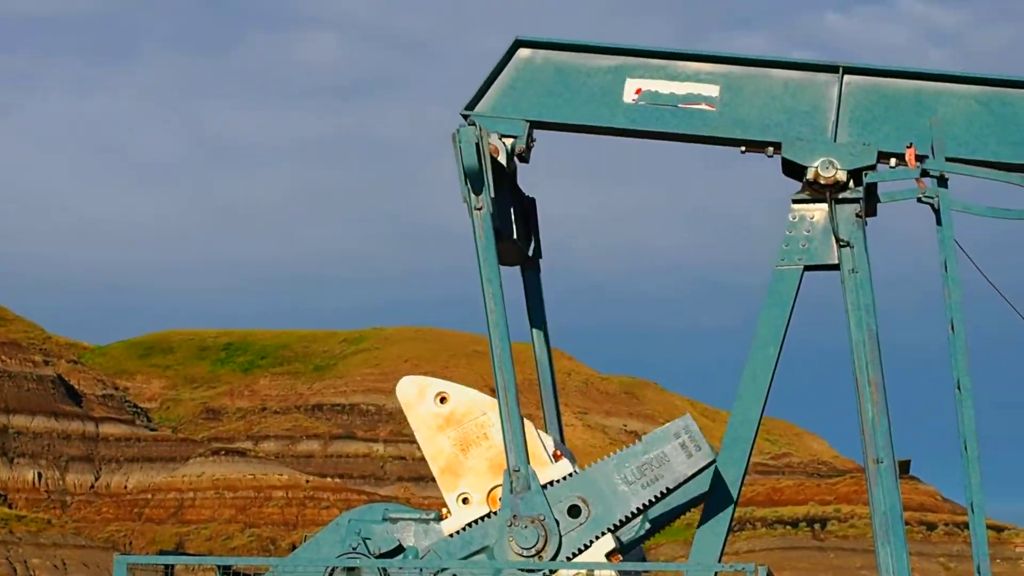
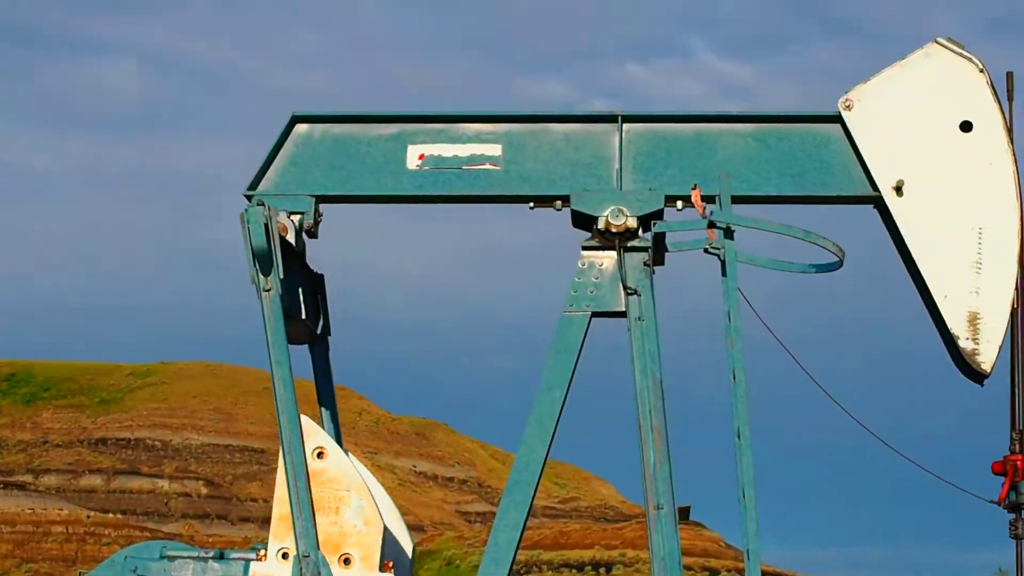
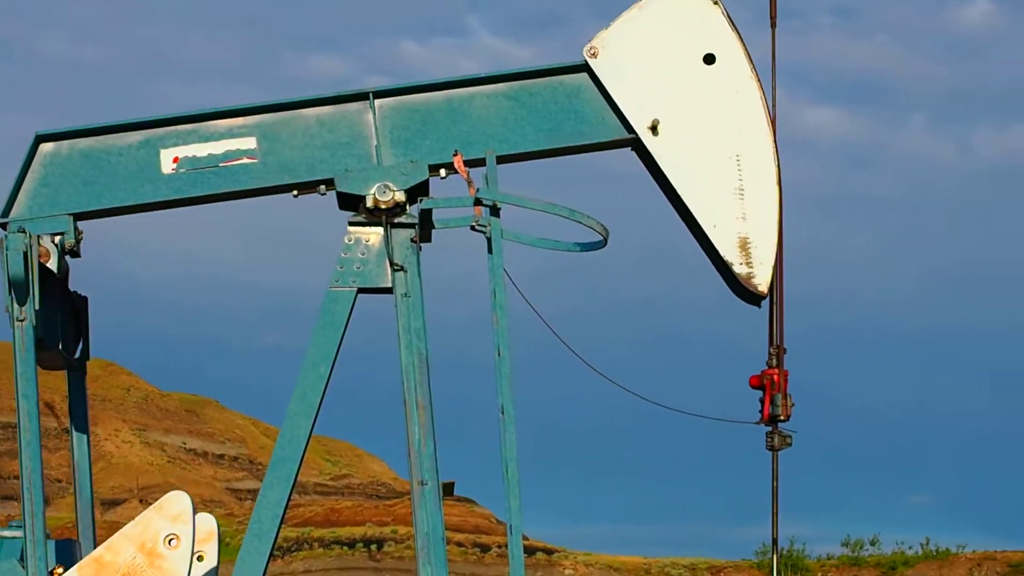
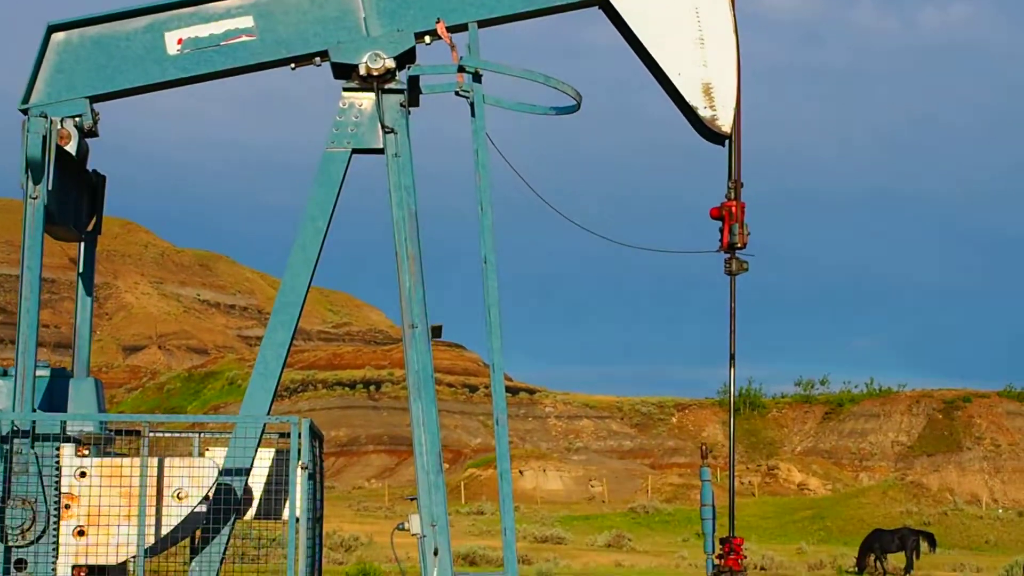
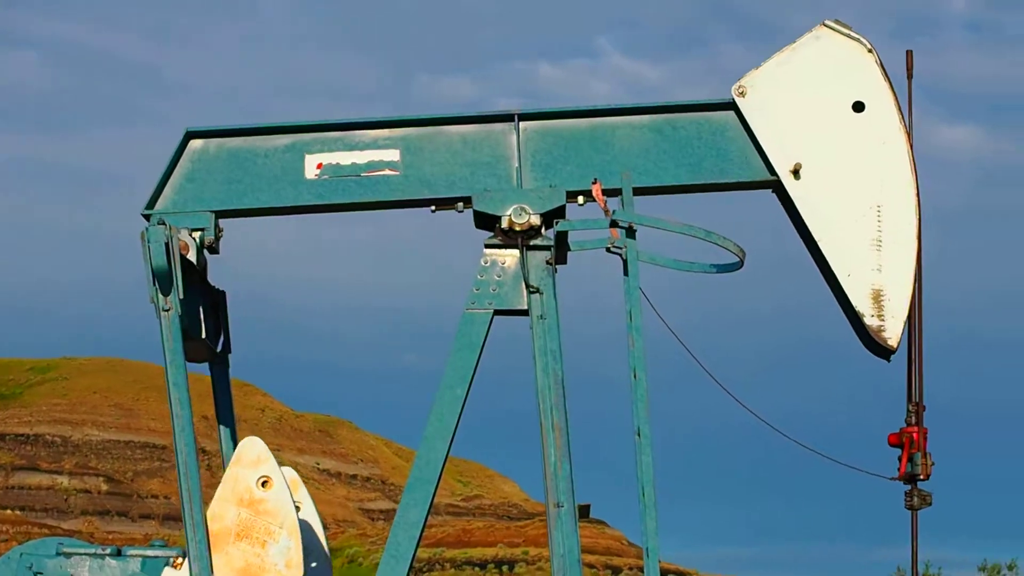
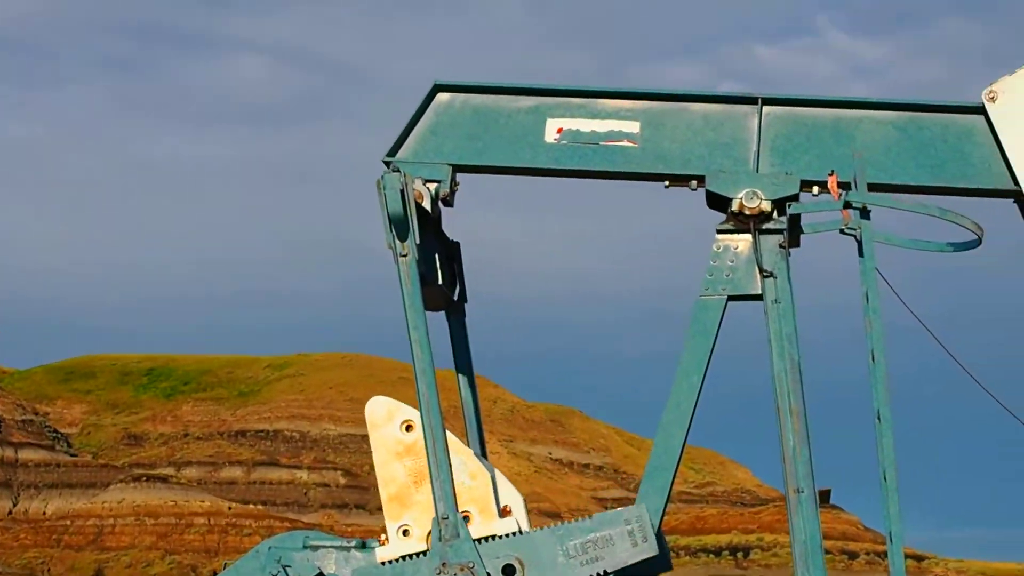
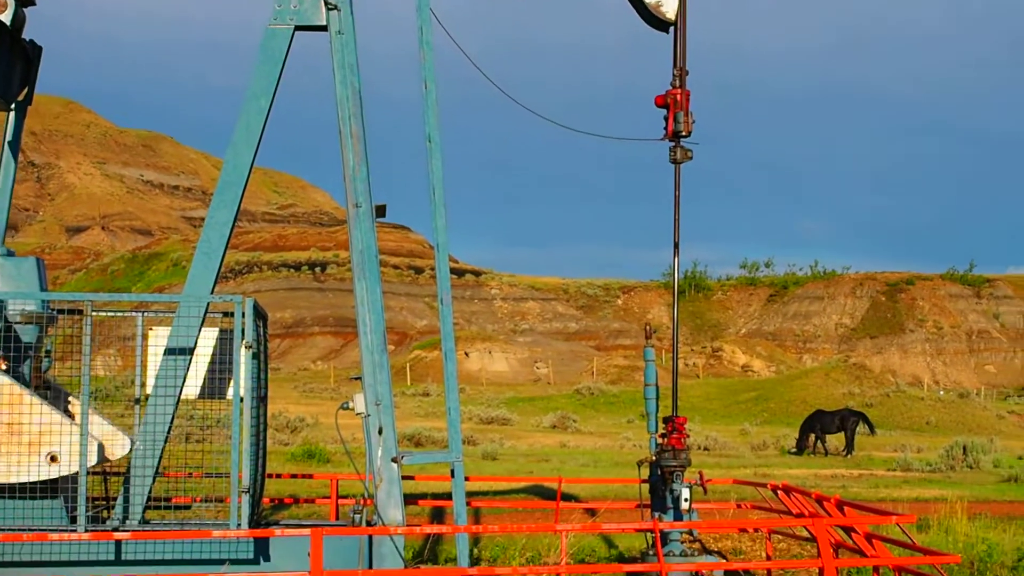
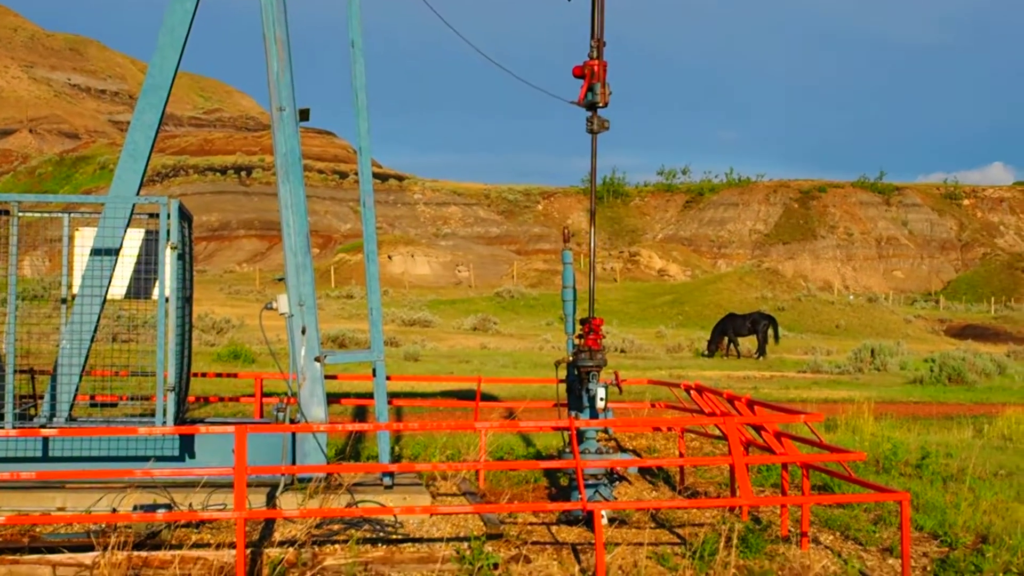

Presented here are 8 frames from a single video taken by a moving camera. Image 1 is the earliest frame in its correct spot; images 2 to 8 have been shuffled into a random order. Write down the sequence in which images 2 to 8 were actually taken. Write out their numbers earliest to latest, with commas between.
6, 2, 5, 3, 4, 7, 8
